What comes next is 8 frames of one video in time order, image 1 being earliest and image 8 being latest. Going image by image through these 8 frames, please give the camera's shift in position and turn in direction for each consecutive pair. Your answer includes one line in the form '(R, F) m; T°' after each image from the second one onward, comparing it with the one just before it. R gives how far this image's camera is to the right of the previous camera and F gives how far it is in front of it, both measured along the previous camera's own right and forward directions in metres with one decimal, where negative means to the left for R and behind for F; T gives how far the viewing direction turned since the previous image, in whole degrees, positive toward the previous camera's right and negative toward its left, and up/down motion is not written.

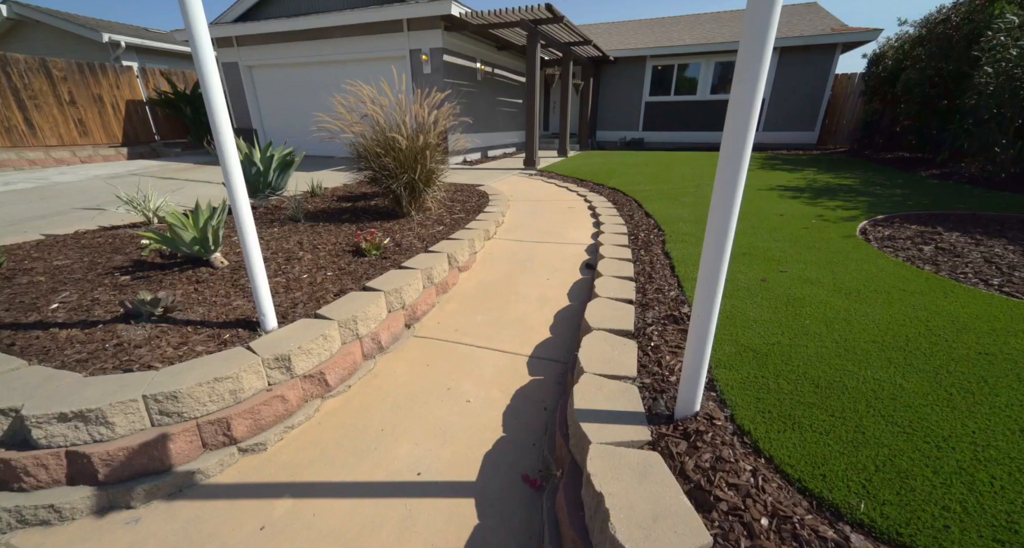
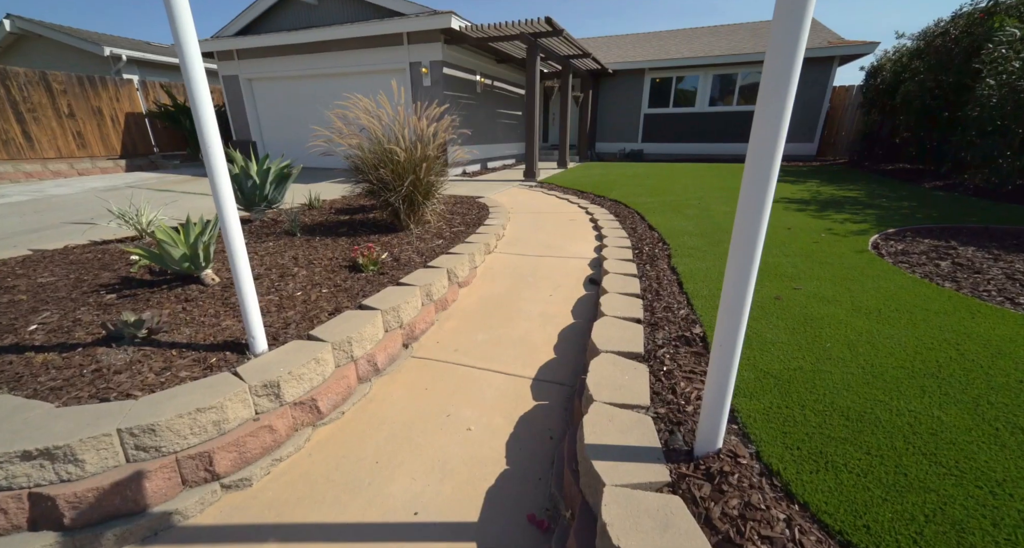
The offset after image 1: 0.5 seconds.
(0.0, +0.1) m; 0°
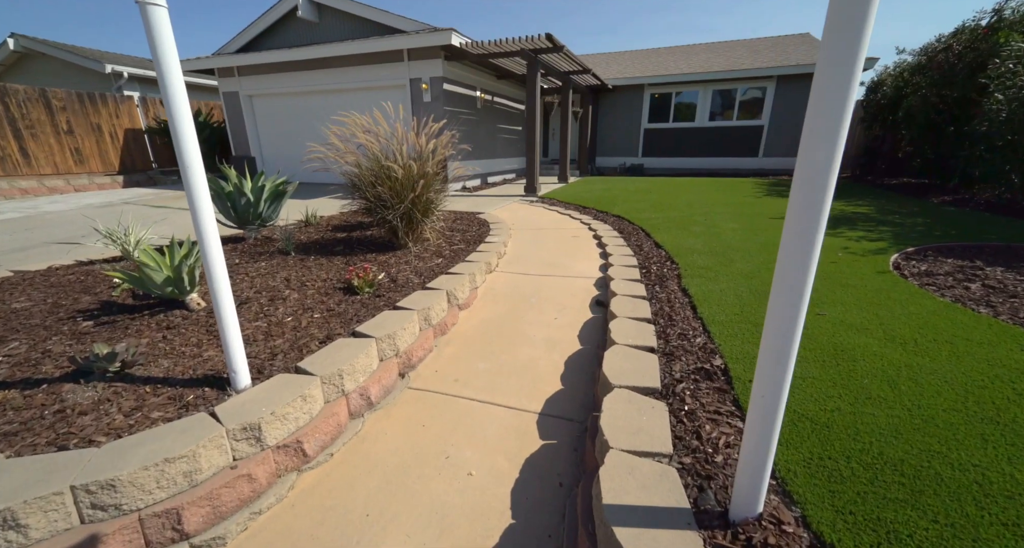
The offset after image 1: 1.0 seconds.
(0.0, +0.1) m; 0°
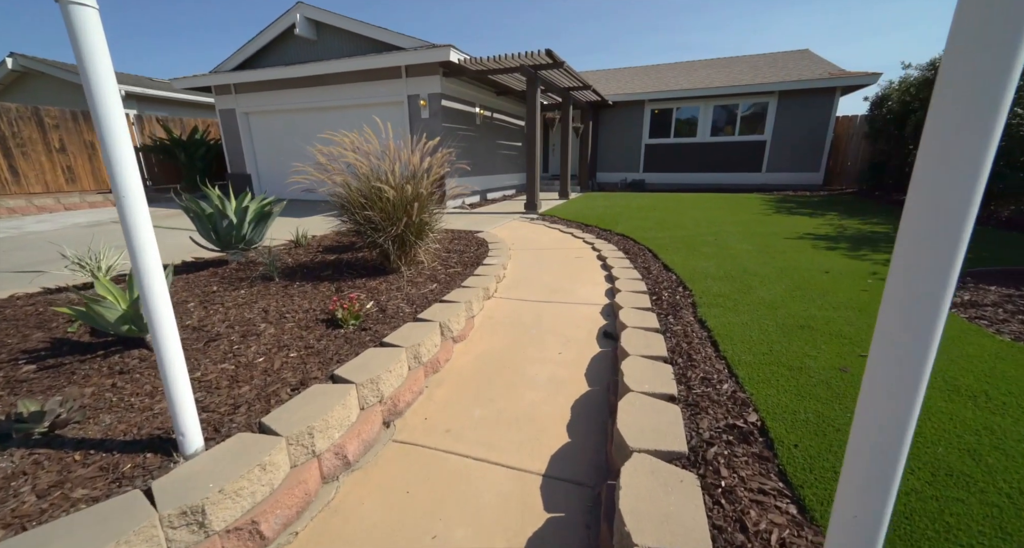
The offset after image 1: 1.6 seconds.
(0.0, +0.2) m; 0°
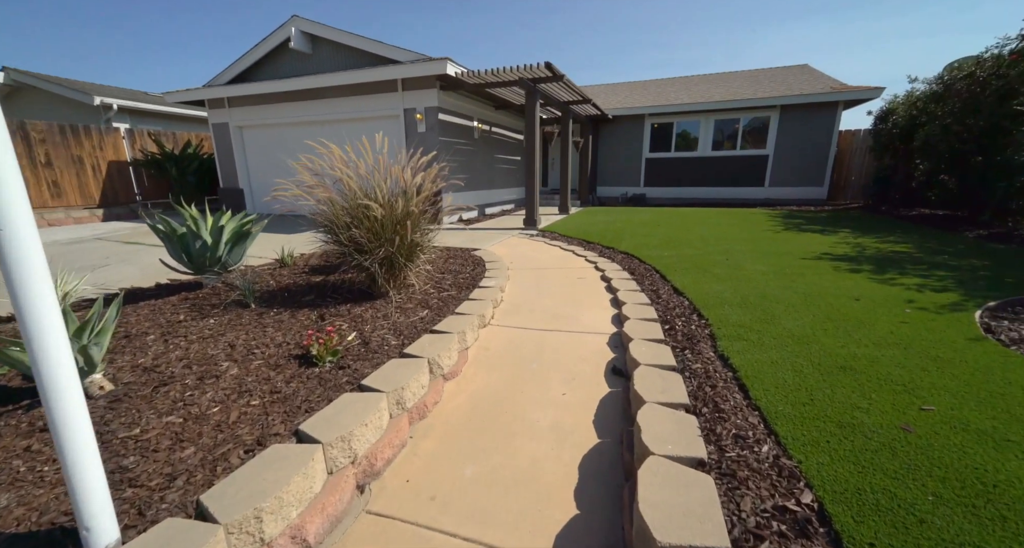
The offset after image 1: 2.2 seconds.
(0.0, +0.3) m; 0°
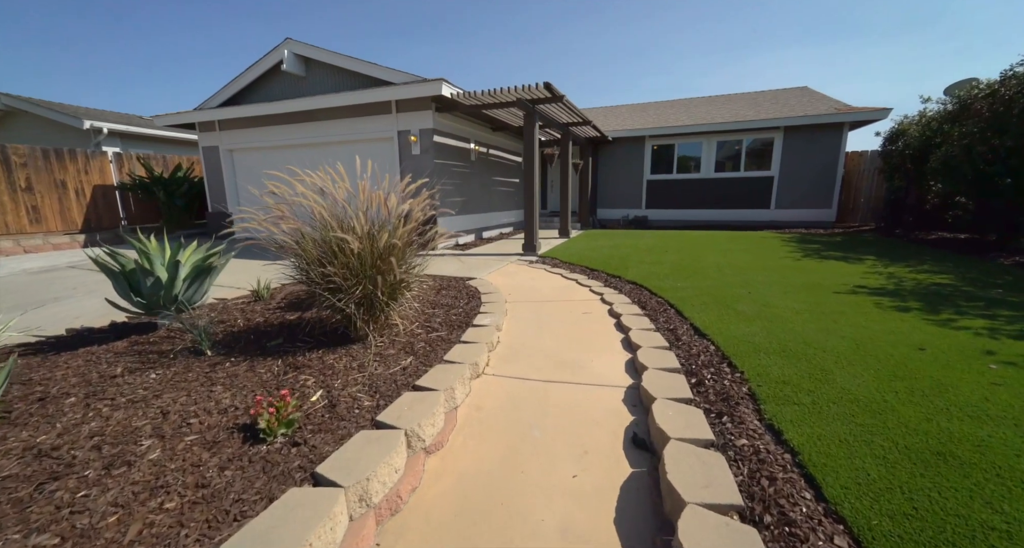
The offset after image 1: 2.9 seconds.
(0.0, +0.4) m; 0°
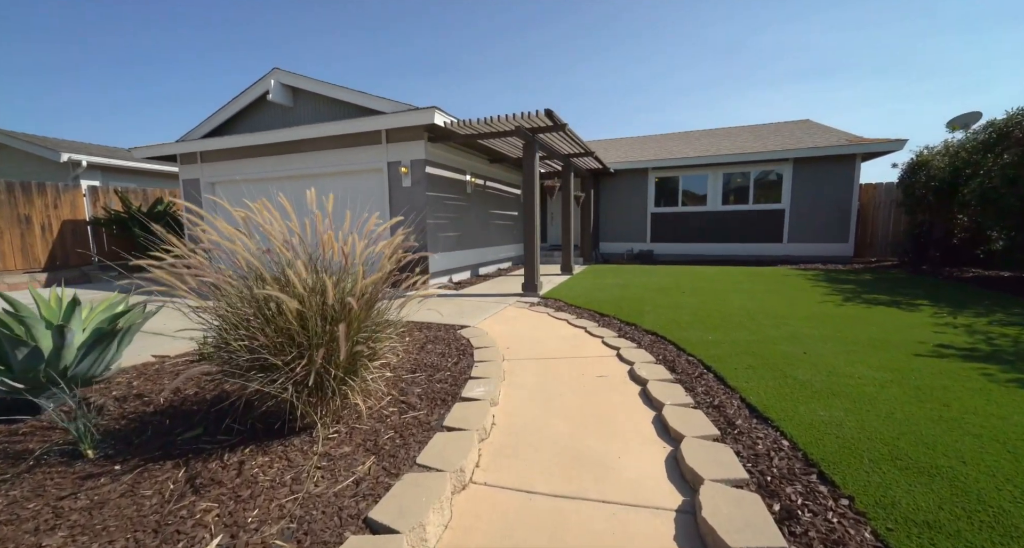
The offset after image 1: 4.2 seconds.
(0.0, +0.7) m; 0°
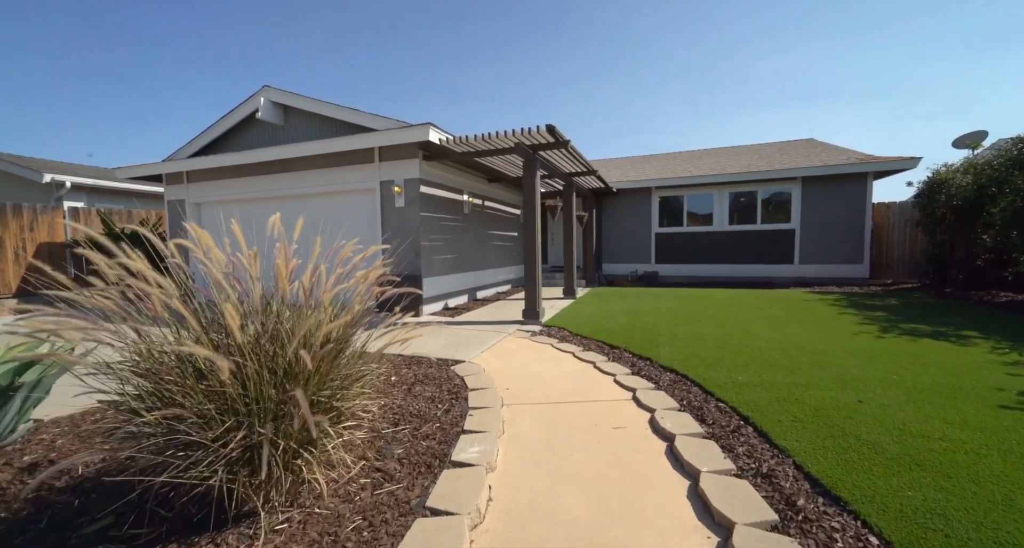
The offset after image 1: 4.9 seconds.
(0.0, +0.4) m; 0°
